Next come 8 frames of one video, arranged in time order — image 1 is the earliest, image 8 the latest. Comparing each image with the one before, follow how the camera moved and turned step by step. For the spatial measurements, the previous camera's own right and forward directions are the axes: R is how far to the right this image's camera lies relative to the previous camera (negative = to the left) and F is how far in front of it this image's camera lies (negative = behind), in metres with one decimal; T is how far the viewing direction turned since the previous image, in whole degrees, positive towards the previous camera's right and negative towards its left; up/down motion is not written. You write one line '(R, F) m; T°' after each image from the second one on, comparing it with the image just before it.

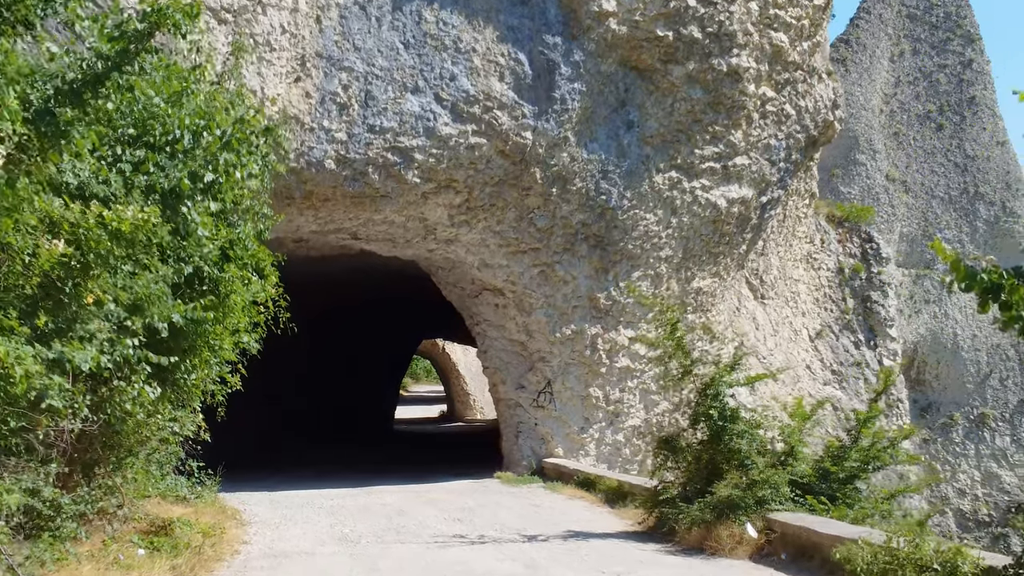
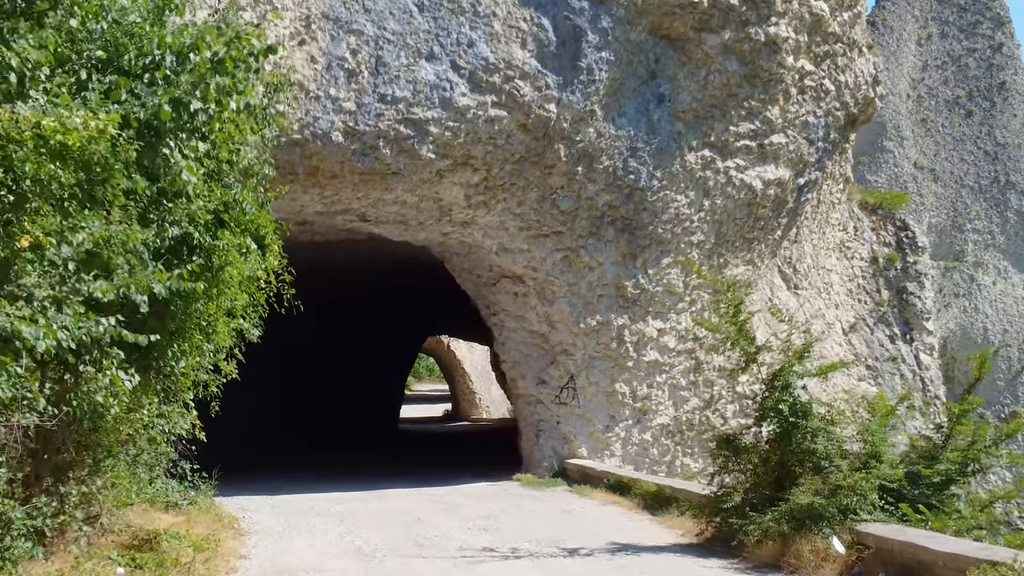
(-0.1, +0.7) m; 0°
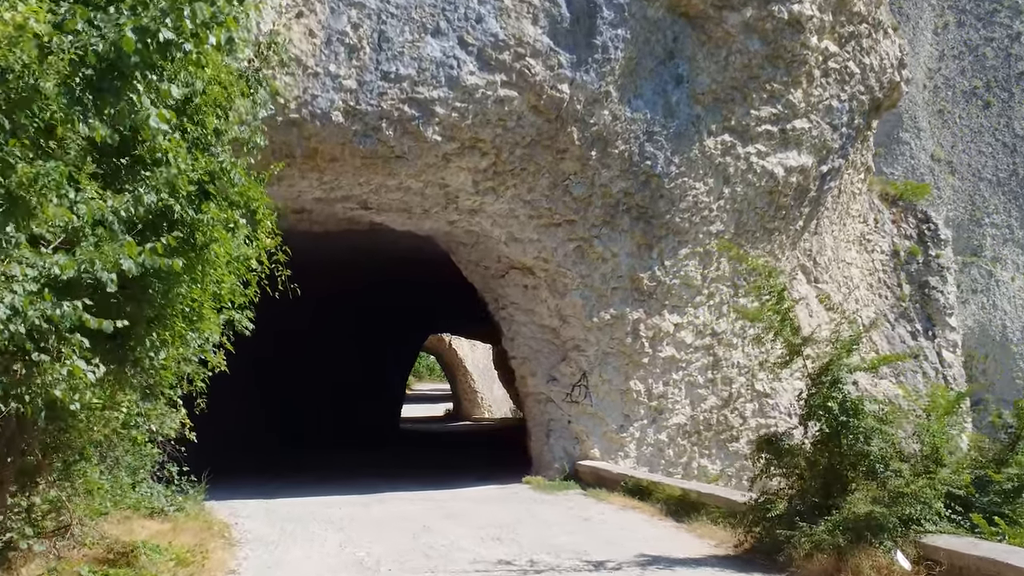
(-0.1, +0.4) m; 0°
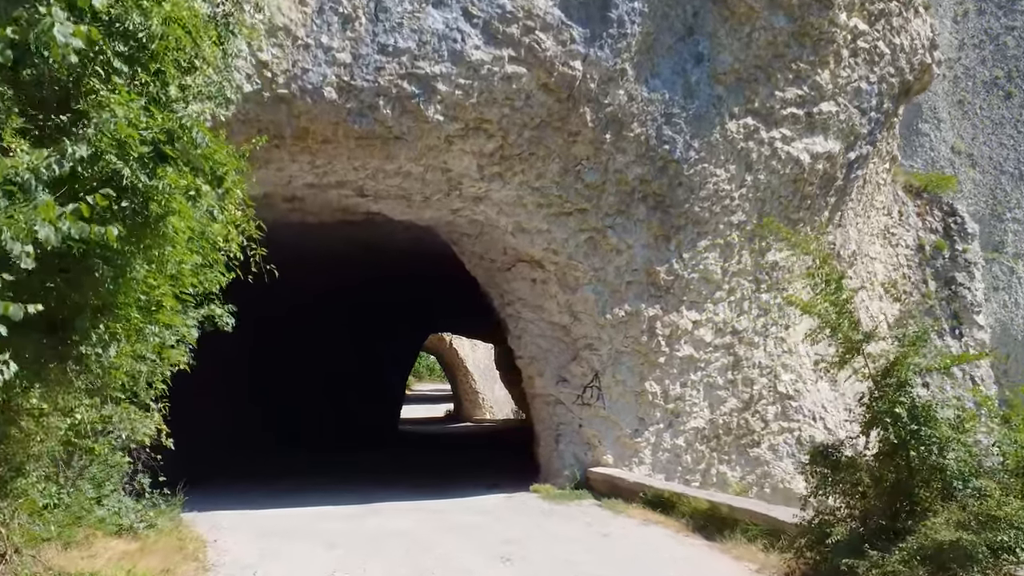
(0.0, +0.5) m; 0°
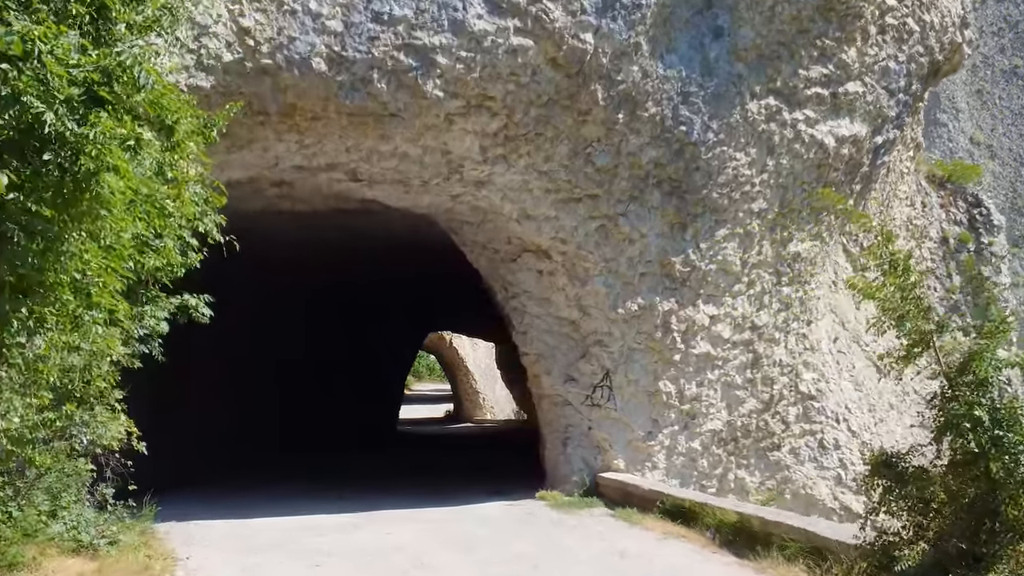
(0.0, +0.5) m; 0°
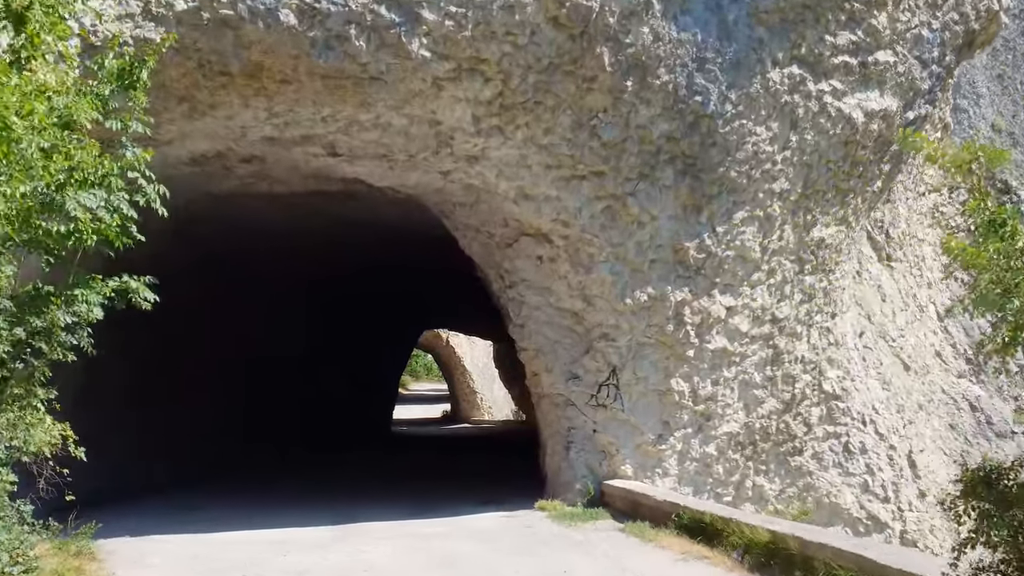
(0.0, +0.6) m; 0°
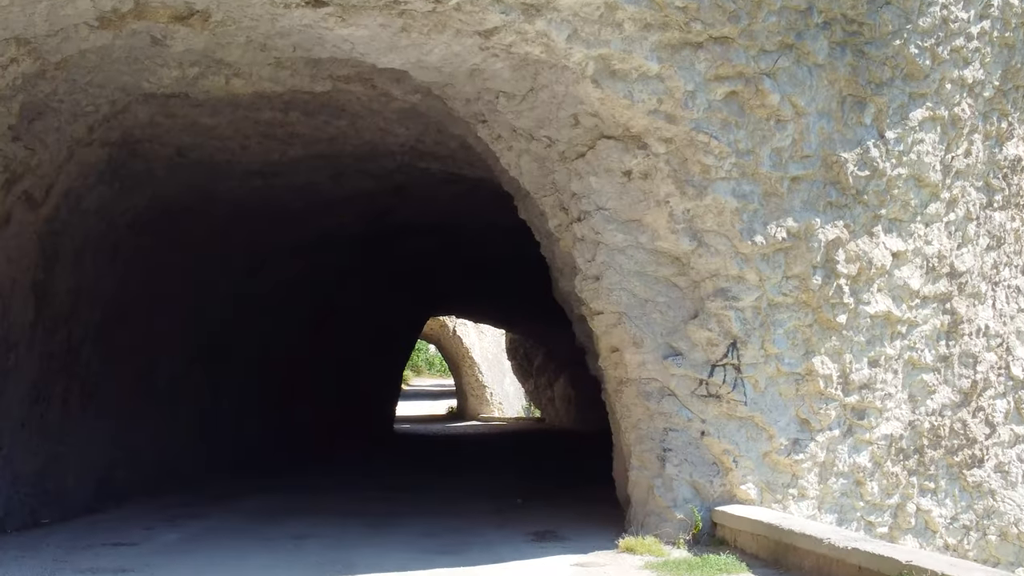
(-0.3, +2.0) m; 0°
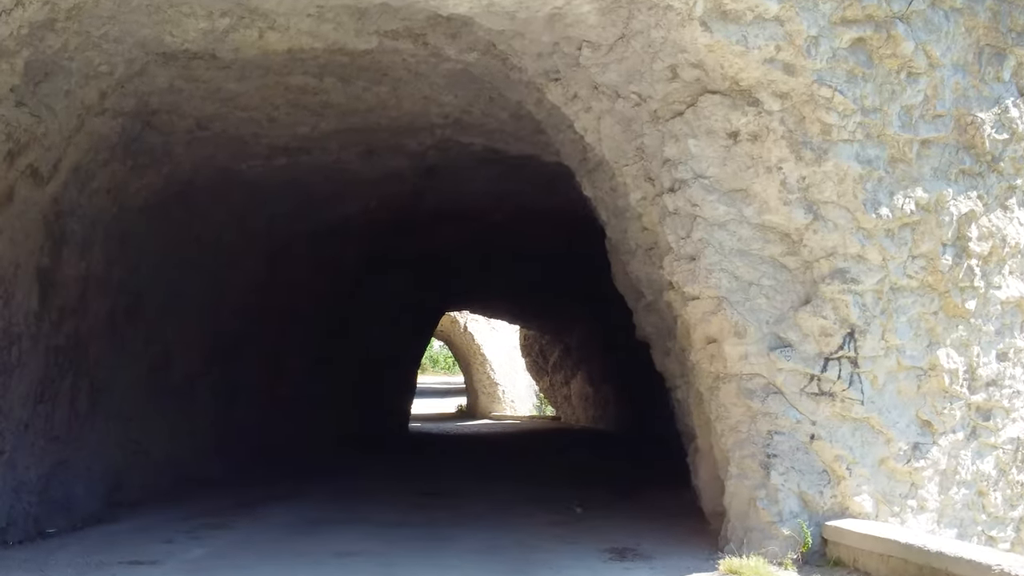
(-0.3, +0.6) m; 0°
